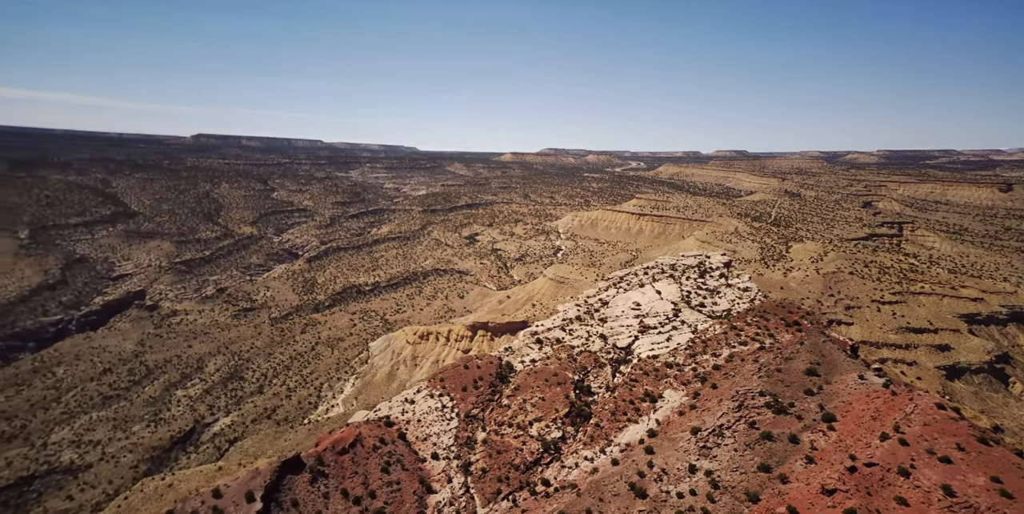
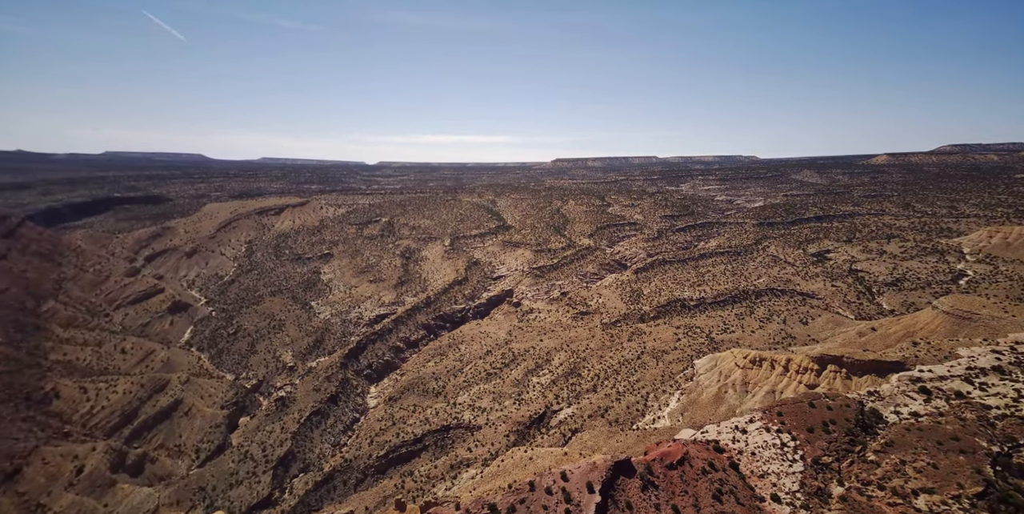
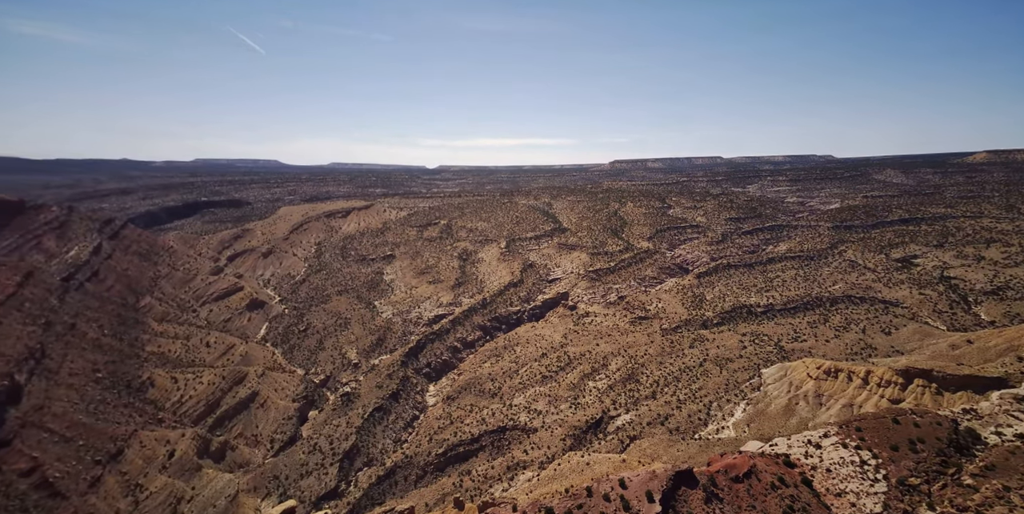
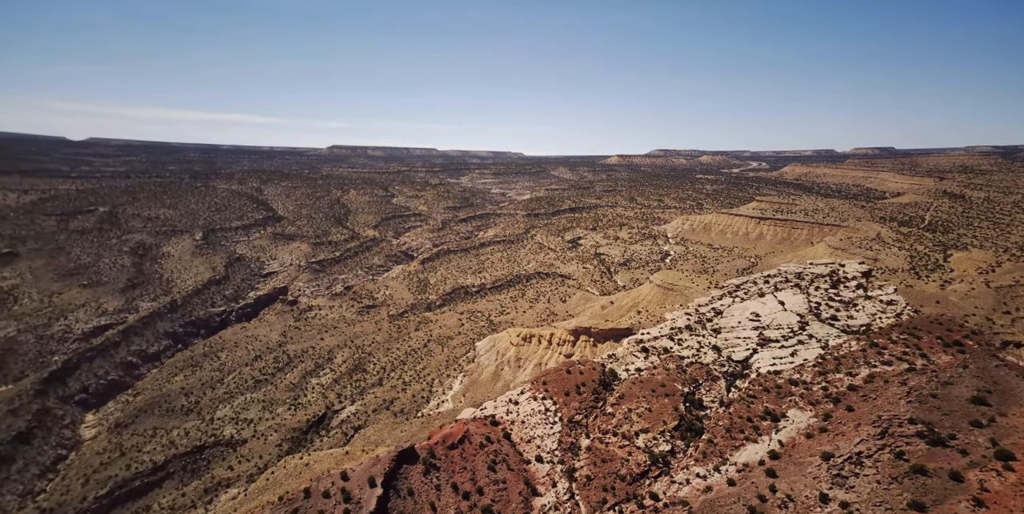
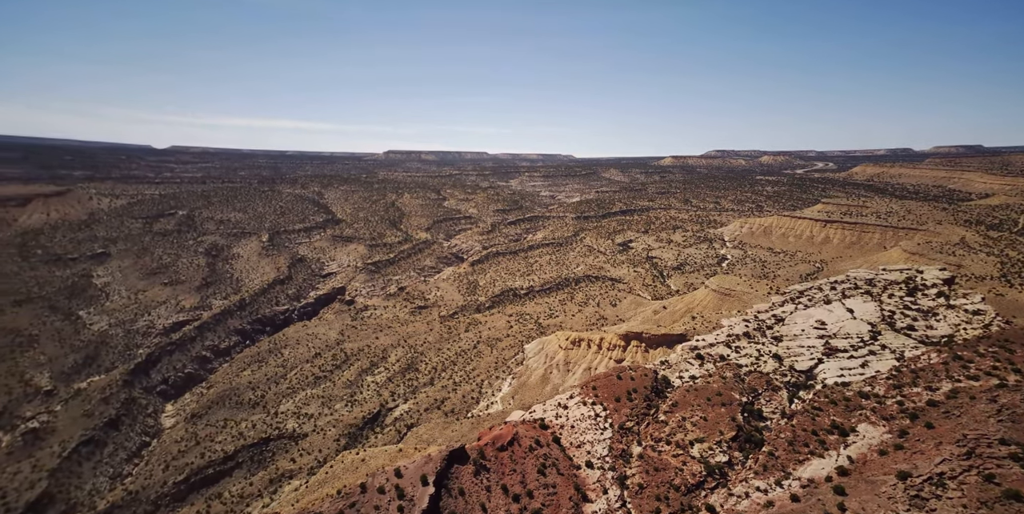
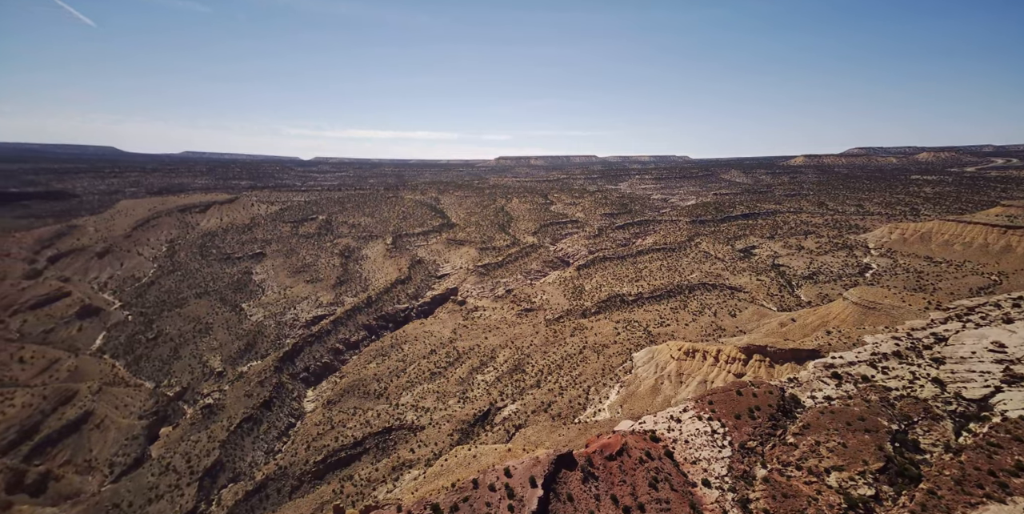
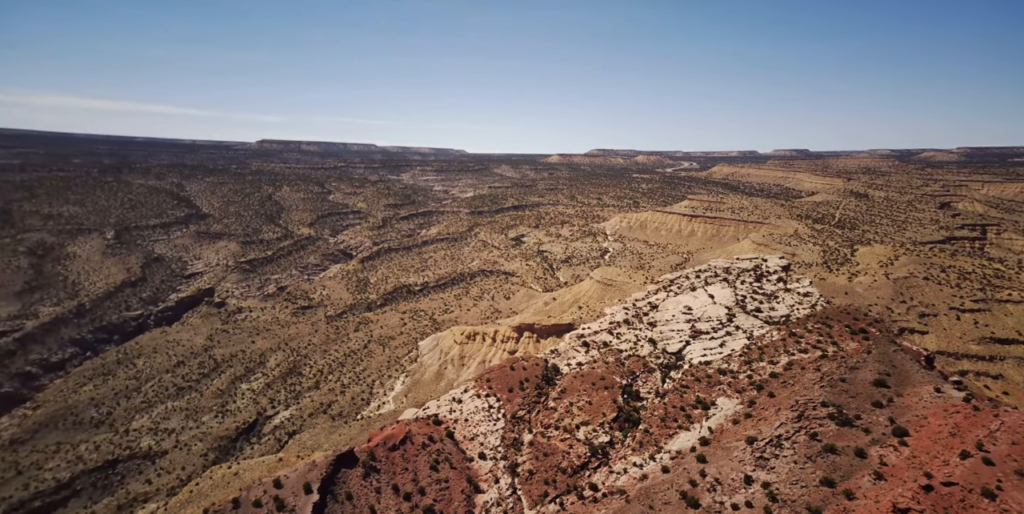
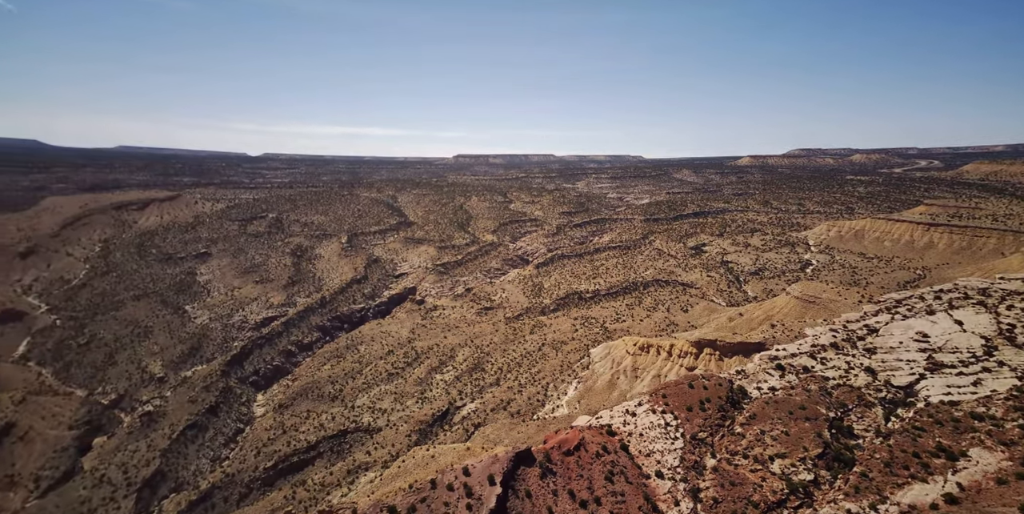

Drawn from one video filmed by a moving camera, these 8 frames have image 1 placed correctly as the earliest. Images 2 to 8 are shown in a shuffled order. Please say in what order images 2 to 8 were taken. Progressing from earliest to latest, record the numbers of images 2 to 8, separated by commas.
7, 4, 5, 8, 6, 2, 3
